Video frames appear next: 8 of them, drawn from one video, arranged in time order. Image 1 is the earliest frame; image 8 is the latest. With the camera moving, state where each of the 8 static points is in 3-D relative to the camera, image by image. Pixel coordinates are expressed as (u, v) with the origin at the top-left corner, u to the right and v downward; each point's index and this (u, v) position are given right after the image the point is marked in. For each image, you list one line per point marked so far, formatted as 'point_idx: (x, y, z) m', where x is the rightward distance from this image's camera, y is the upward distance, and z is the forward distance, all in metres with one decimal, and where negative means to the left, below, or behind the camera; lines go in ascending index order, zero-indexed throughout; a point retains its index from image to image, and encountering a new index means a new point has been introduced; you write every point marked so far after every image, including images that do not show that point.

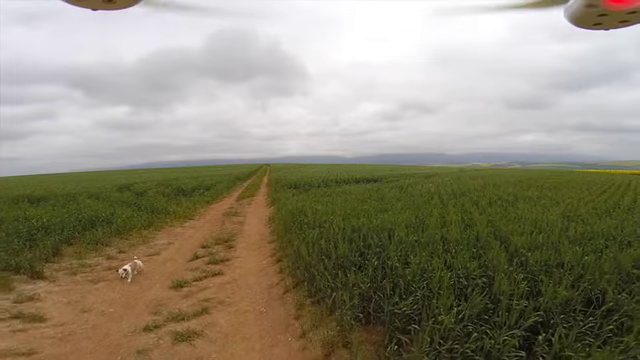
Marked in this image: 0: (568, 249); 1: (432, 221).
0: (+4.0, -1.1, +4.6) m
1: (+2.7, -1.0, +7.0) m
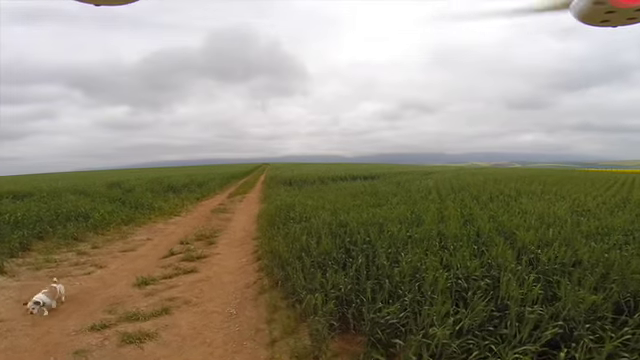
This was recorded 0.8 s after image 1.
0: (+3.7, -0.9, +4.0) m
1: (+2.4, -0.8, +6.4) m
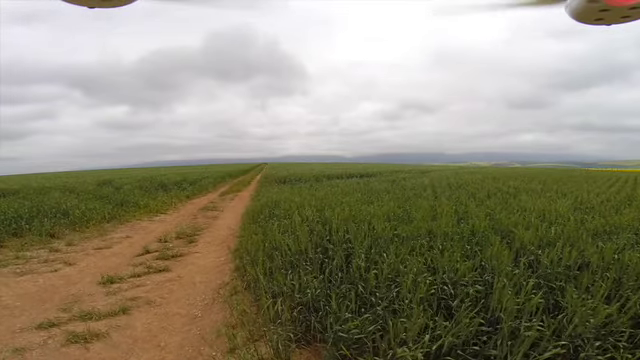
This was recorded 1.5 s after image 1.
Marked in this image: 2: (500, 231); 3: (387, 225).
0: (+3.3, -0.8, +3.5) m
1: (+2.0, -0.7, +5.9) m
2: (+2.8, -0.8, +4.5) m
3: (+1.2, -0.8, +5.0) m
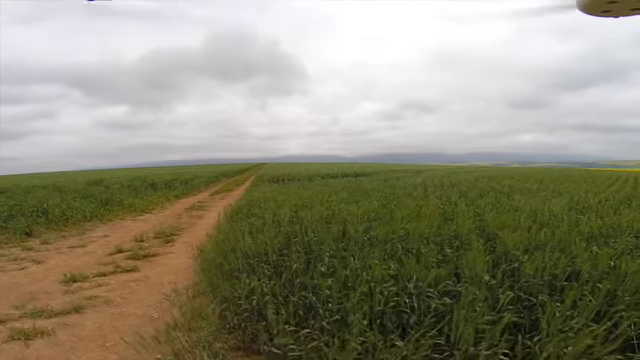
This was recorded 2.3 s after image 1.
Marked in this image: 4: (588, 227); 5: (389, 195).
0: (+2.9, -0.8, +3.1) m
1: (+1.6, -0.6, +5.5) m
2: (+2.3, -0.8, +4.1) m
3: (+0.7, -0.7, +4.6) m
4: (+3.9, -0.7, +4.2) m
5: (+2.0, -0.4, +8.5) m
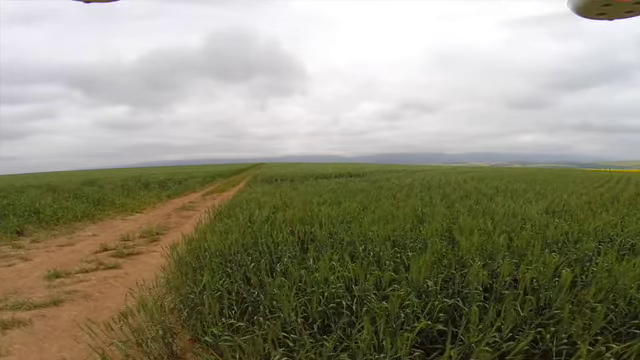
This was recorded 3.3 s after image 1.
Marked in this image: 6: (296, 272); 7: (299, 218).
0: (+2.4, -0.8, +3.1) m
1: (+1.1, -0.7, +5.6) m
2: (+1.9, -0.8, +4.1) m
3: (+0.2, -0.8, +4.6) m
4: (+3.5, -0.7, +4.3) m
5: (+1.6, -0.5, +8.6) m
6: (-0.2, -0.9, +2.9) m
7: (-0.4, -0.7, +5.4) m
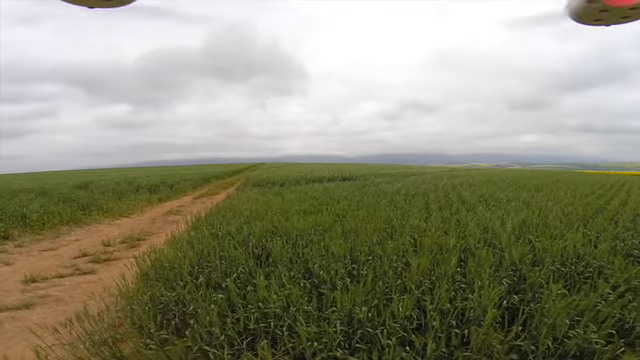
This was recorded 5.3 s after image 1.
0: (+1.8, -1.1, +3.1) m
1: (+0.5, -0.9, +5.5) m
2: (+1.3, -1.0, +4.1) m
3: (-0.3, -1.0, +4.6) m
4: (+2.9, -1.0, +4.2) m
5: (+1.0, -0.7, +8.5) m
6: (-0.8, -1.2, +2.9) m
7: (-0.9, -0.9, +5.4) m
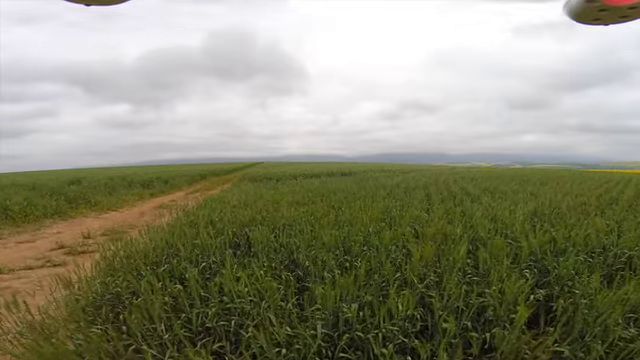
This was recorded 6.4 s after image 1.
0: (+1.7, -0.8, +2.5) m
1: (+0.4, -0.6, +5.0) m
2: (+1.2, -0.8, +3.5) m
3: (-0.5, -0.7, +4.0) m
4: (+2.7, -0.7, +3.7) m
5: (+0.9, -0.4, +8.0) m
6: (-0.9, -0.9, +2.3) m
7: (-1.1, -0.7, +4.8) m
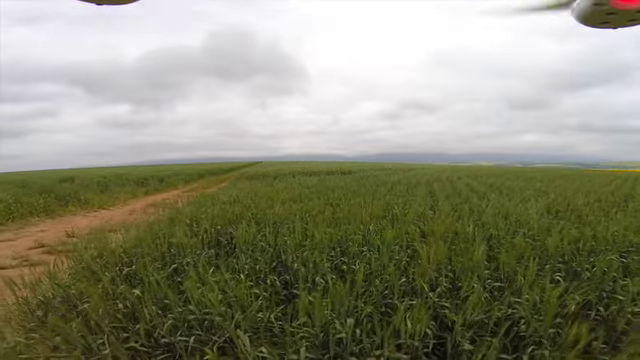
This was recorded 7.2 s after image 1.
0: (+1.6, -0.7, +2.1) m
1: (+0.3, -0.5, +4.5) m
2: (+1.1, -0.7, +3.1) m
3: (-0.6, -0.6, +3.6) m
4: (+2.7, -0.6, +3.2) m
5: (+0.8, -0.3, +7.5) m
6: (-1.0, -0.8, +1.9) m
7: (-1.2, -0.6, +4.4) m
